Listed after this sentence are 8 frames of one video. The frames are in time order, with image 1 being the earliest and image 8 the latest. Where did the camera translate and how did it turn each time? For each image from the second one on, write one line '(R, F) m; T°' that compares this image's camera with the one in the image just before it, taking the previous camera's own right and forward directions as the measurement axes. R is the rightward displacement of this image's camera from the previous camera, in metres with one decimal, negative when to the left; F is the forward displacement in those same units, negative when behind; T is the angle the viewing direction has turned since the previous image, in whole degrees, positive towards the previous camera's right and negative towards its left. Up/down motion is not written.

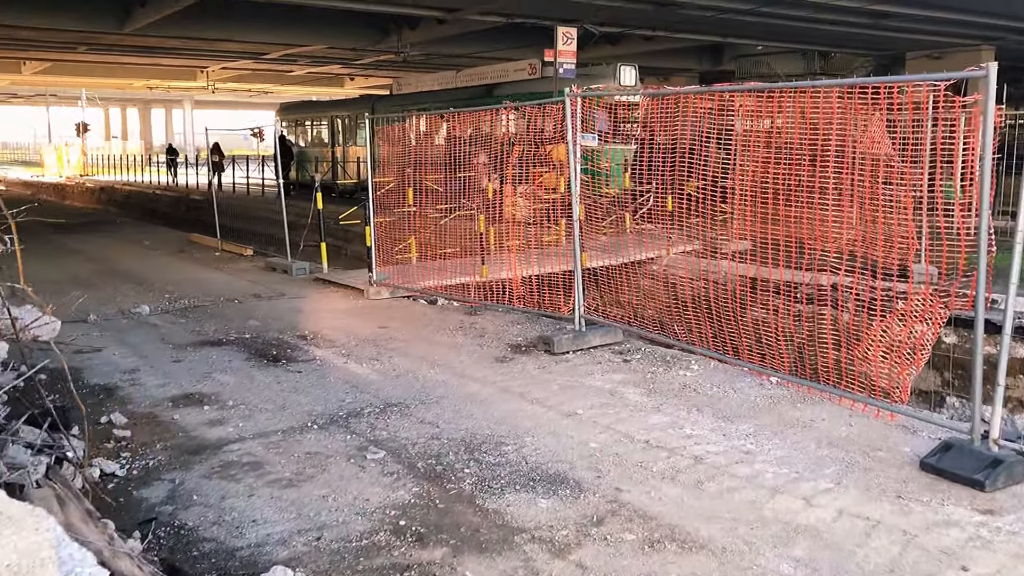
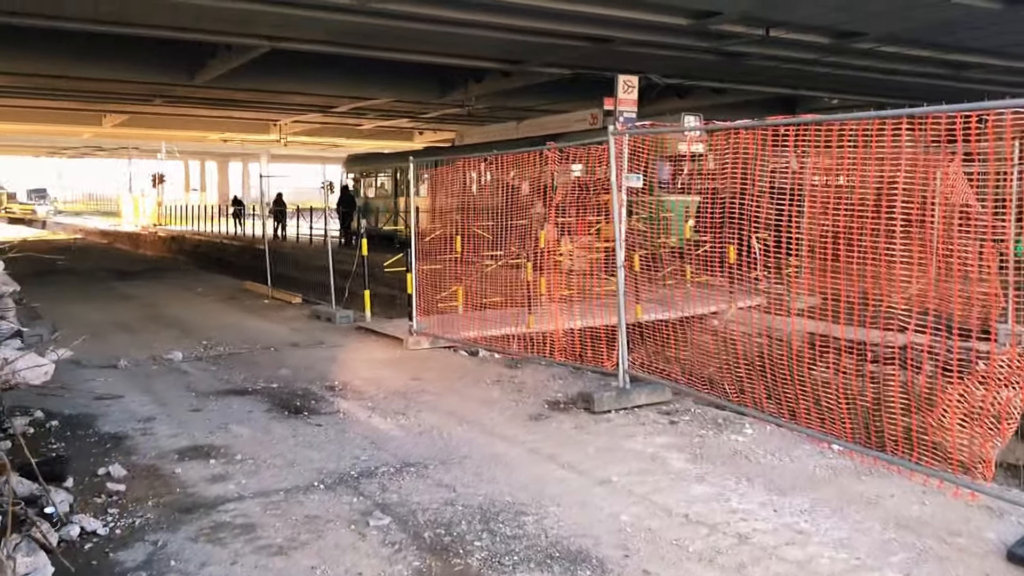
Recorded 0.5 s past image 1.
(+0.2, +0.5) m; -4°
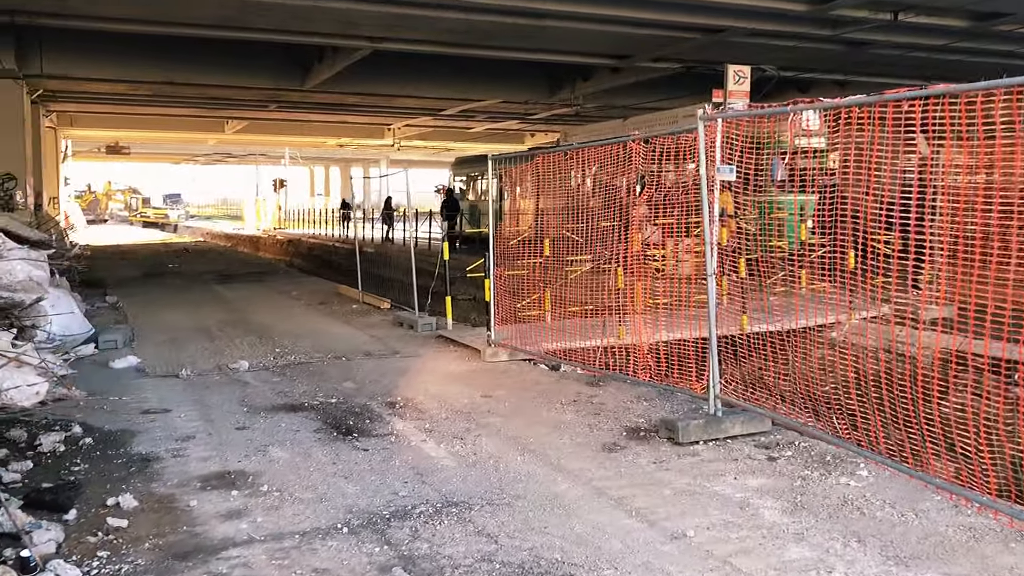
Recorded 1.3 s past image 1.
(+0.3, +0.8) m; -7°
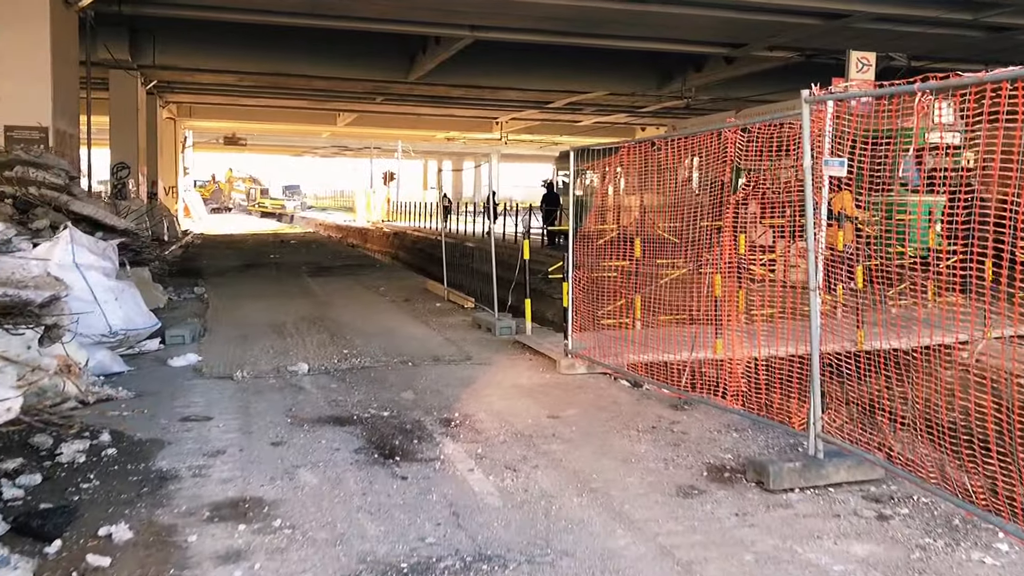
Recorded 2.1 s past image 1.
(+0.2, +0.7) m; -7°
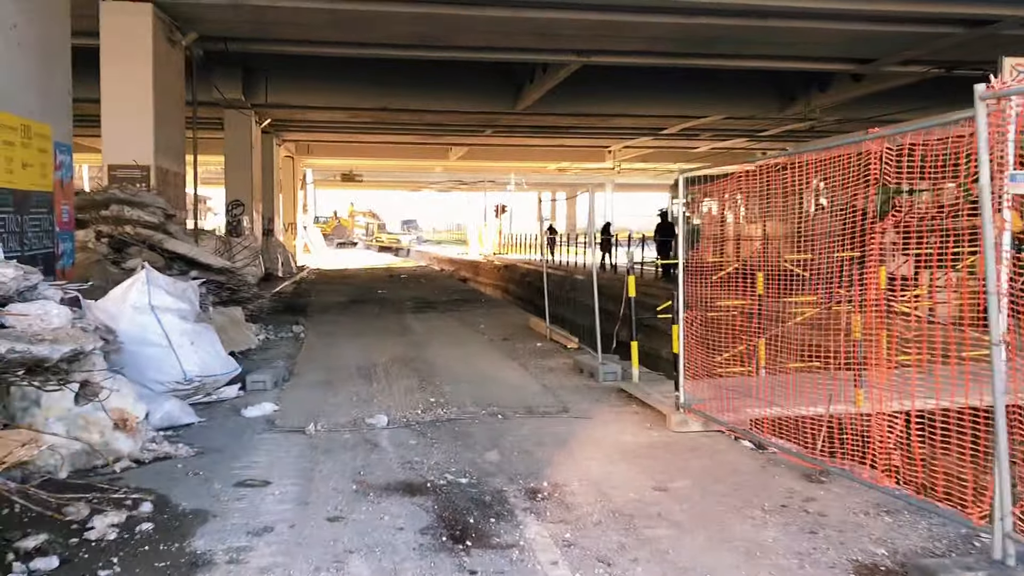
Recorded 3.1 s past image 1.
(+0.1, +0.8) m; -7°
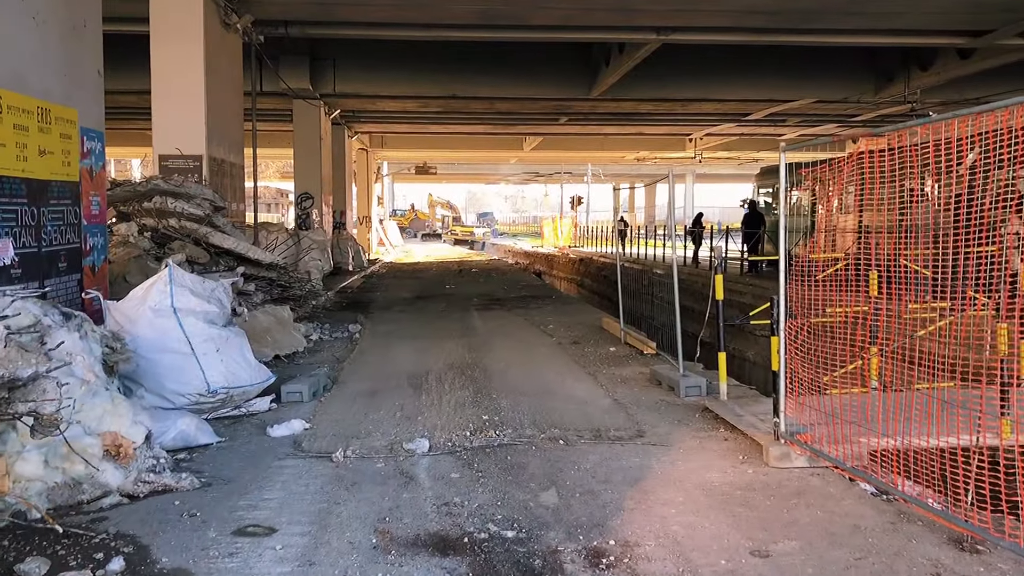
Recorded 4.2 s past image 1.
(+0.1, +1.0) m; -5°
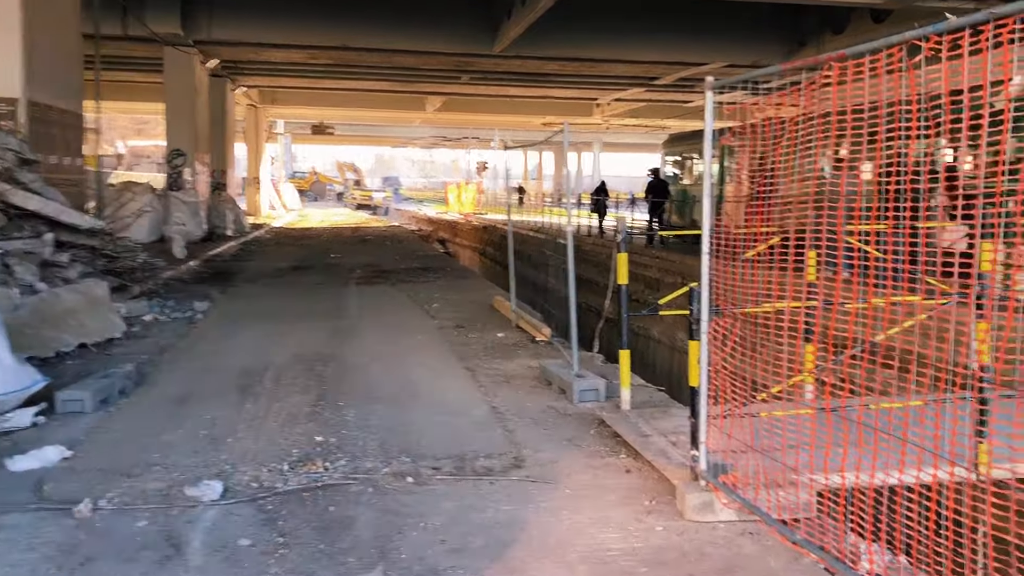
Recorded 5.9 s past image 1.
(+0.3, +1.5) m; +6°
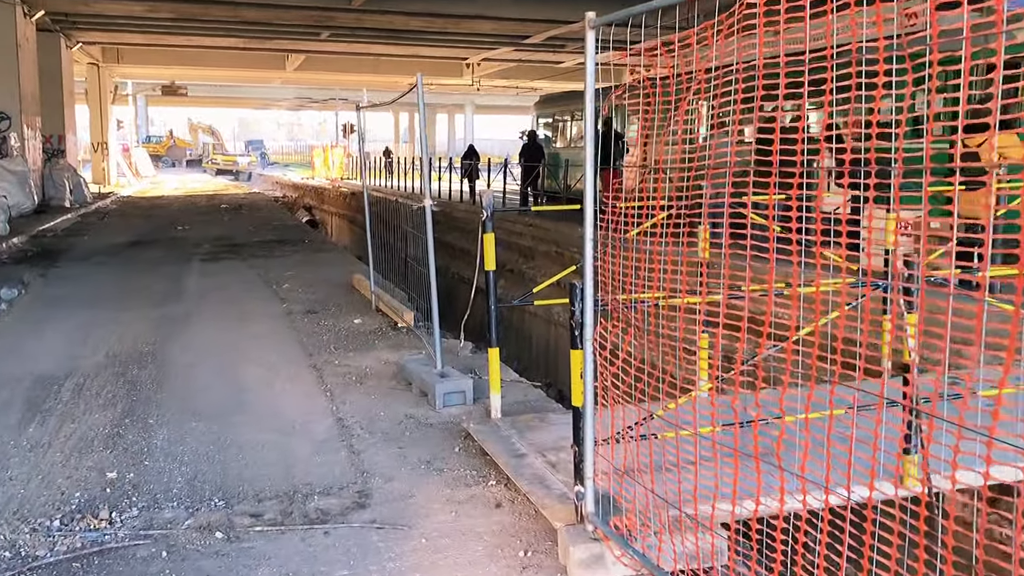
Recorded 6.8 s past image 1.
(+0.1, +0.9) m; +7°
